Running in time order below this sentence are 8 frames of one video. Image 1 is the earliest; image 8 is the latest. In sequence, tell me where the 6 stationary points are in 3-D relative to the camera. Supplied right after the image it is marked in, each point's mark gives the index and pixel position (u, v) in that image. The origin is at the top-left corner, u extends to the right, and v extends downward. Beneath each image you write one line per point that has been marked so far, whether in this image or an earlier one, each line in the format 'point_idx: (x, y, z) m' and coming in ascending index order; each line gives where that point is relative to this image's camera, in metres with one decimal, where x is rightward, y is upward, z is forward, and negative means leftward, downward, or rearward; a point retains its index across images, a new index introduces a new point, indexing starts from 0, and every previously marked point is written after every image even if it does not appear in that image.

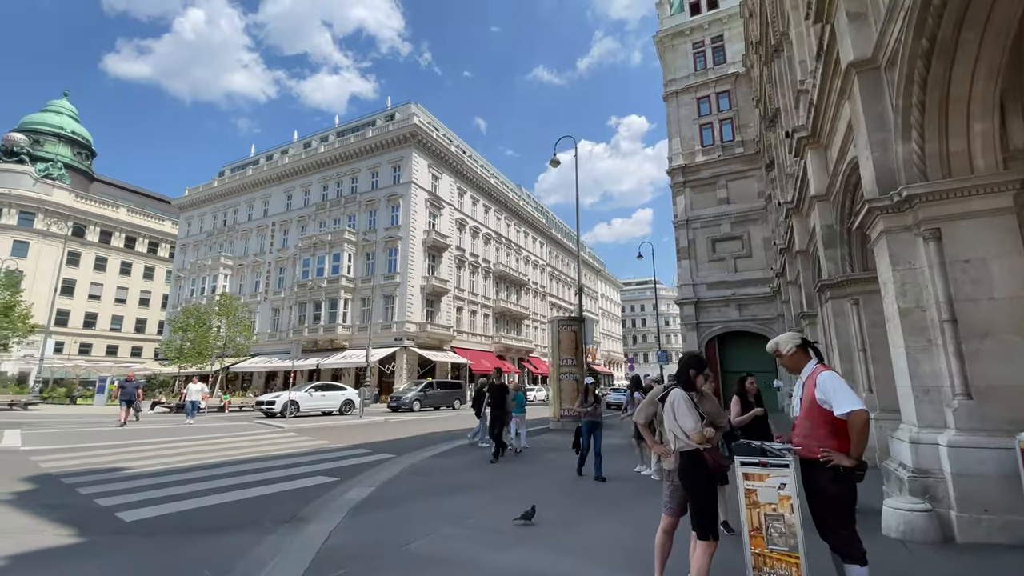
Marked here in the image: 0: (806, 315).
0: (+7.6, -0.7, +12.2) m
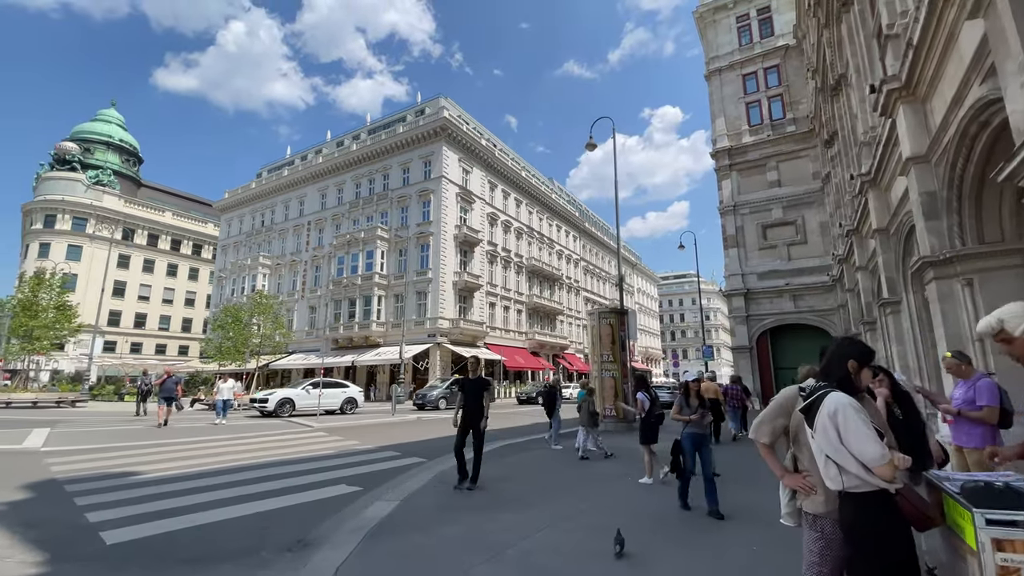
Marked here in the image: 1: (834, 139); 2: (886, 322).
0: (+8.4, -0.3, +10.6) m
1: (+12.6, +5.8, +18.6) m
2: (+8.5, -0.8, +10.7) m
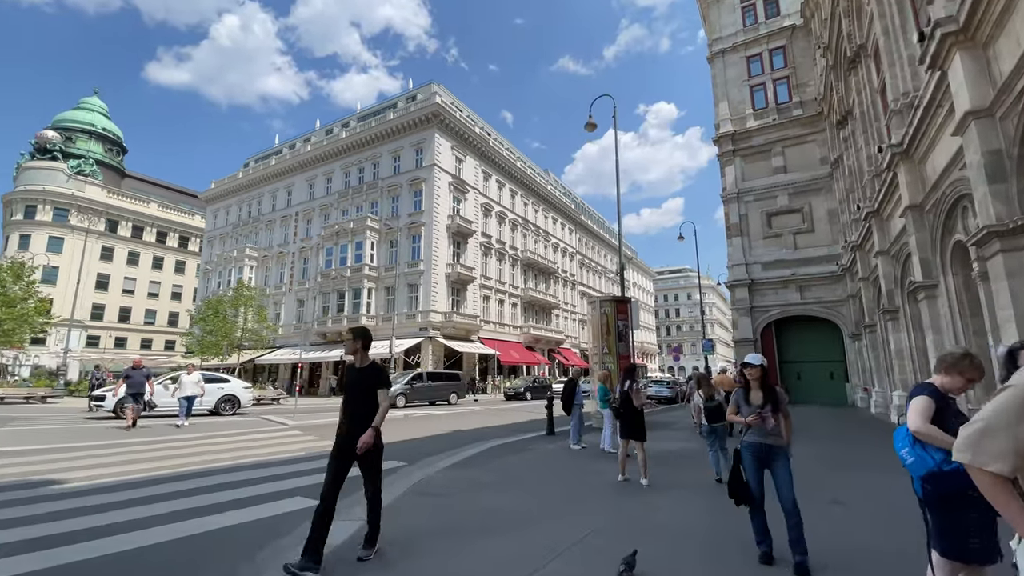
0: (+8.3, 0.0, +9.6) m
1: (+12.4, +6.2, +17.6) m
2: (+8.4, -0.4, +9.7) m
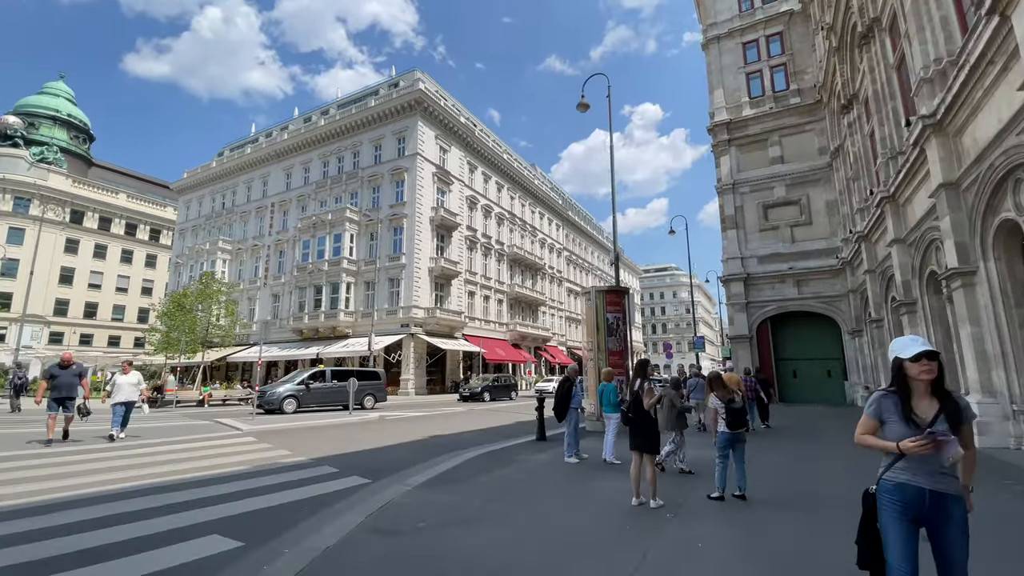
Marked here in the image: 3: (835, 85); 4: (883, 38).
0: (+8.1, +0.3, +8.6) m
1: (+12.0, +6.5, +16.7) m
2: (+8.2, -0.2, +8.7) m
3: (+12.8, +8.0, +18.8) m
4: (+10.0, +6.8, +12.8) m
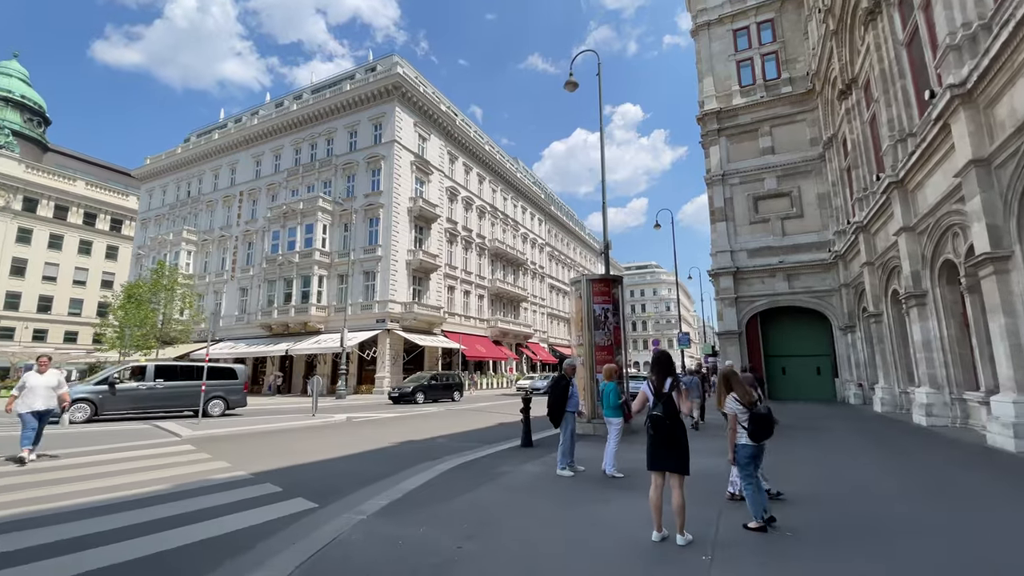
0: (+7.8, +0.5, +7.7) m
1: (+11.4, +6.7, +15.9) m
2: (+7.9, 0.0, +7.9) m
3: (+12.2, +8.3, +18.1) m
4: (+9.6, +7.0, +12.0) m
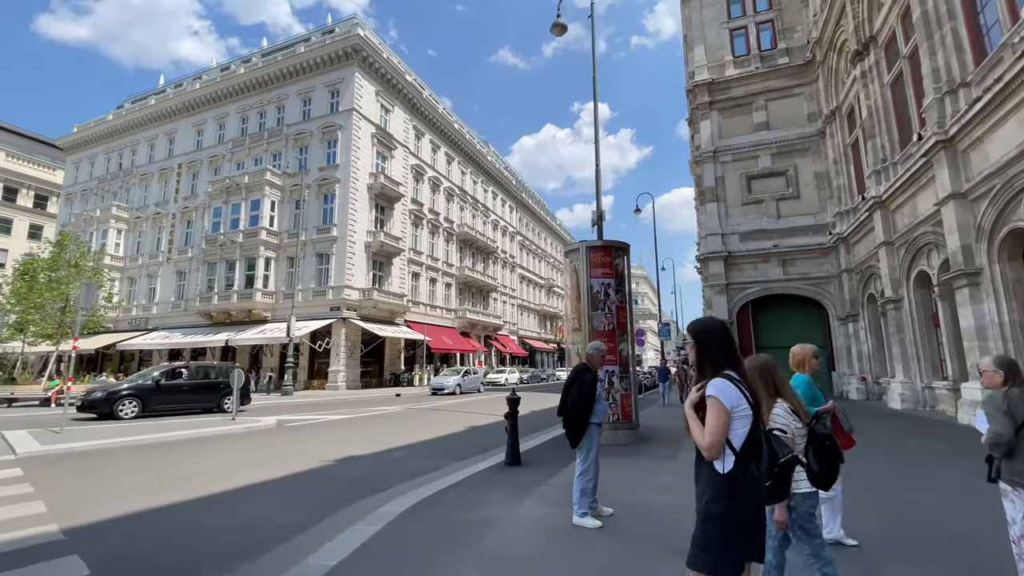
0: (+7.6, +0.9, +5.9) m
1: (+10.7, +7.2, +14.3) m
2: (+7.7, +0.4, +6.1) m
3: (+11.3, +8.8, +16.4) m
4: (+9.2, +7.4, +10.2) m
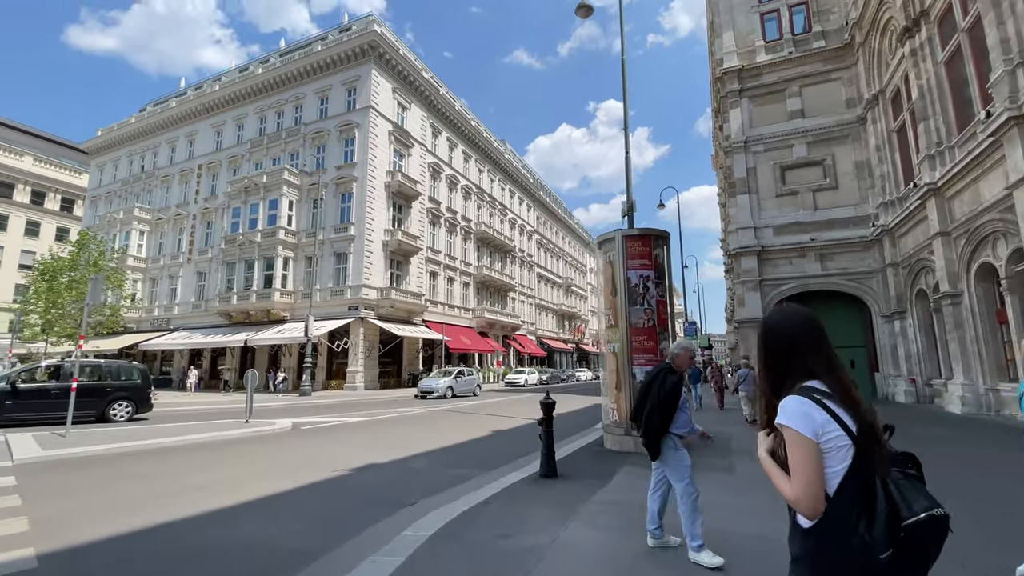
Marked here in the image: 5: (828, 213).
0: (+8.0, +1.1, +5.0) m
1: (+11.4, +7.4, +13.2) m
2: (+8.1, +0.6, +5.1) m
3: (+12.1, +9.0, +15.4) m
4: (+9.7, +7.6, +9.2) m
5: (+12.2, +2.9, +18.3) m
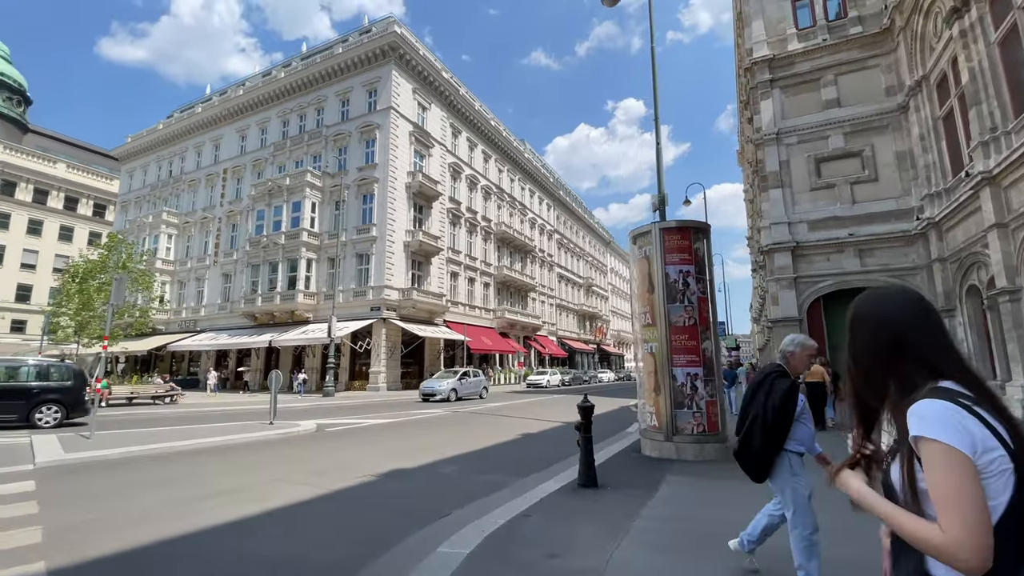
0: (+8.3, +1.2, +4.3) m
1: (+12.0, +7.5, +12.4) m
2: (+8.4, +0.7, +4.4) m
3: (+12.8, +9.1, +14.5) m
4: (+10.2, +7.7, +8.4) m
5: (+13.1, +3.0, +17.5) m
